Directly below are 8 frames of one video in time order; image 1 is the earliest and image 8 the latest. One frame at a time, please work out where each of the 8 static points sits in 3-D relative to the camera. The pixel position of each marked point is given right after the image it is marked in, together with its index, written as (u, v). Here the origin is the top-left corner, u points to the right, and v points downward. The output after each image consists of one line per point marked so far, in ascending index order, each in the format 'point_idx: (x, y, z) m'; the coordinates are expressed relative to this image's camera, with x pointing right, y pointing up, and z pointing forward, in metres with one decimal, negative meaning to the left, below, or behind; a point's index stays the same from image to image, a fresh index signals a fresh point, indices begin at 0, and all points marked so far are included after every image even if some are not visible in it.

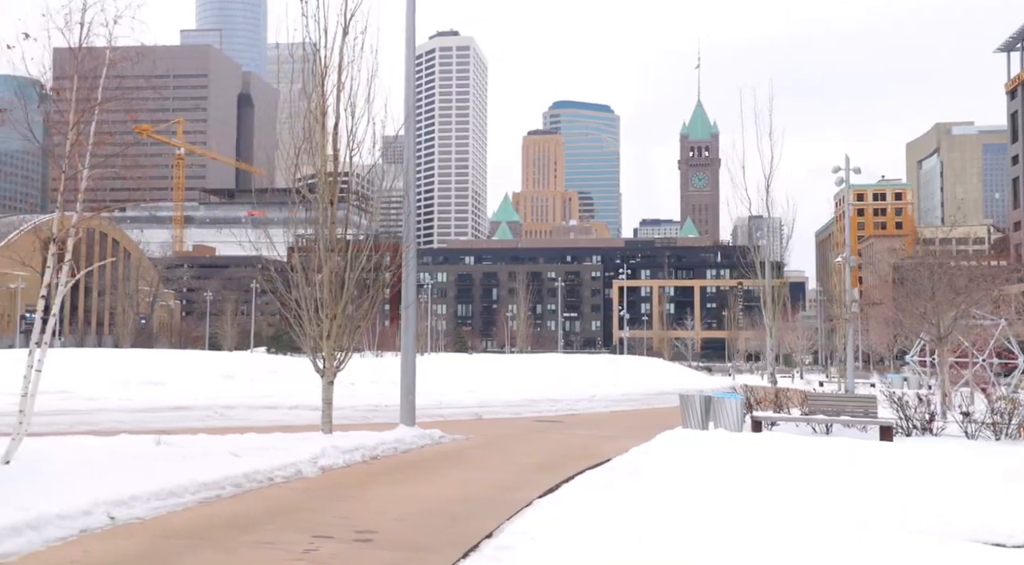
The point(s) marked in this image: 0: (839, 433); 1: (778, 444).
0: (+6.1, -2.8, +18.3) m
1: (+4.5, -2.8, +16.7) m
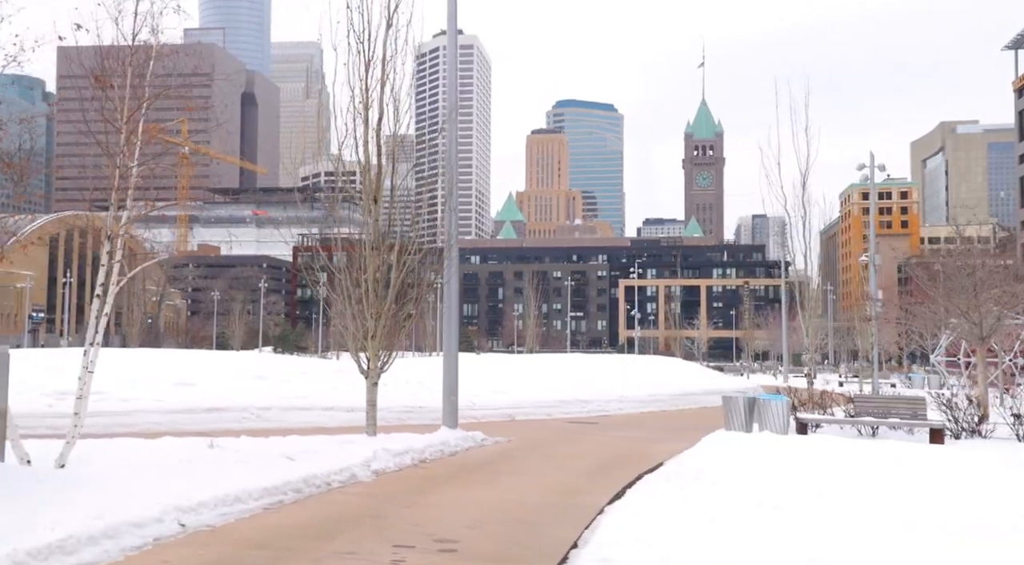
0: (+6.8, -2.8, +17.9) m
1: (+5.3, -2.7, +16.3) m
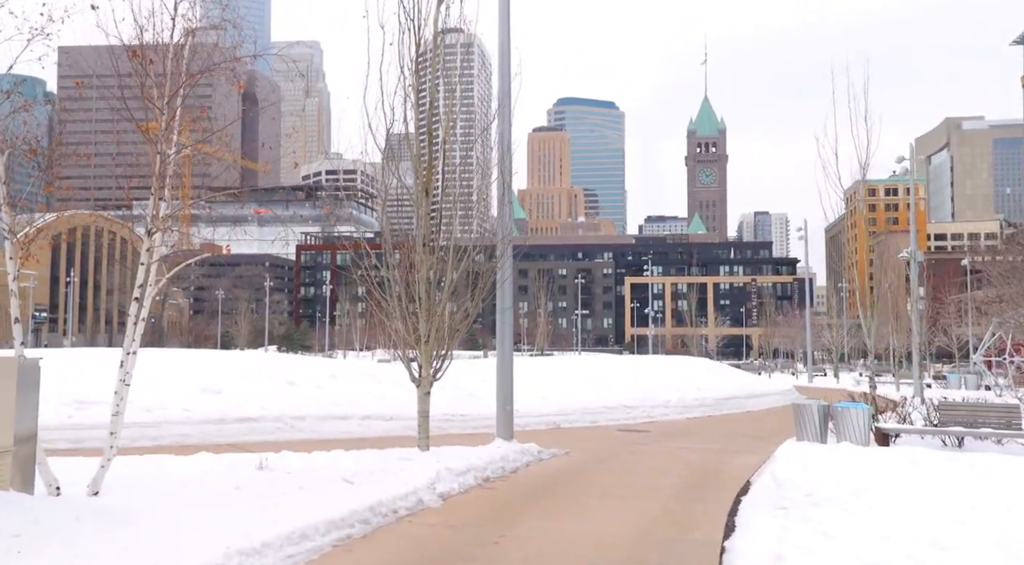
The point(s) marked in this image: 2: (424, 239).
0: (+7.7, -2.8, +16.5) m
1: (+6.2, -2.7, +14.9) m
2: (-1.2, +0.6, +13.8) m
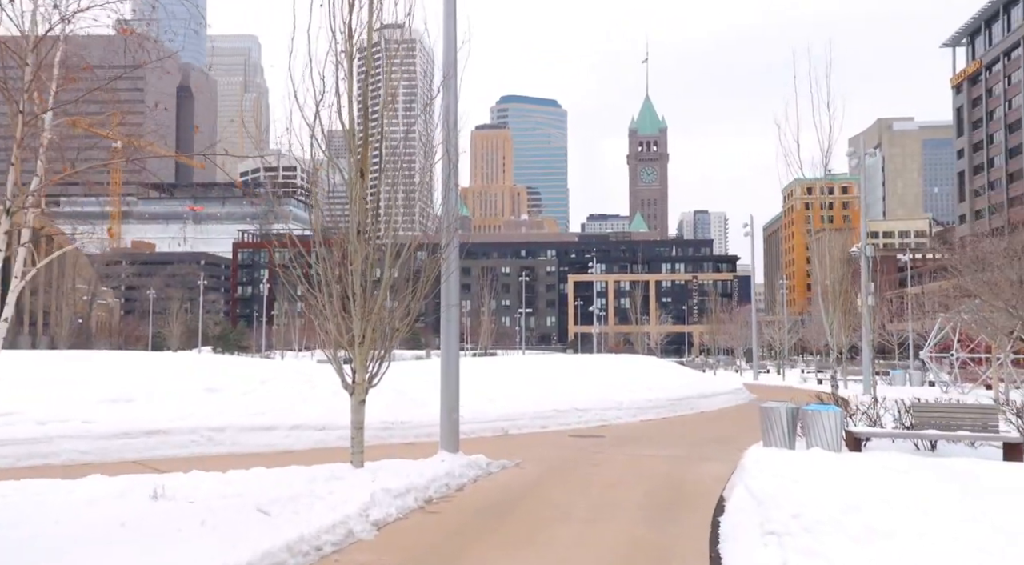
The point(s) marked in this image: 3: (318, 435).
0: (+6.9, -2.7, +15.5) m
1: (+5.4, -2.6, +13.8) m
2: (-1.9, +0.7, +12.2) m
3: (-3.0, -2.3, +15.0) m
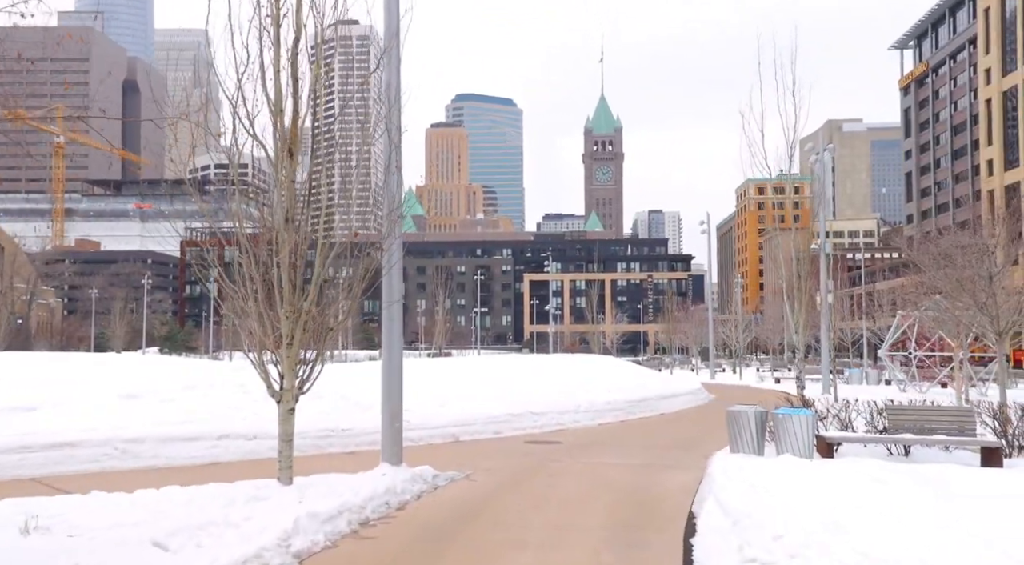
0: (+6.1, -2.6, +14.6) m
1: (+4.7, -2.5, +12.9) m
2: (-2.5, +0.7, +11.0) m
3: (-3.7, -2.3, +13.7) m
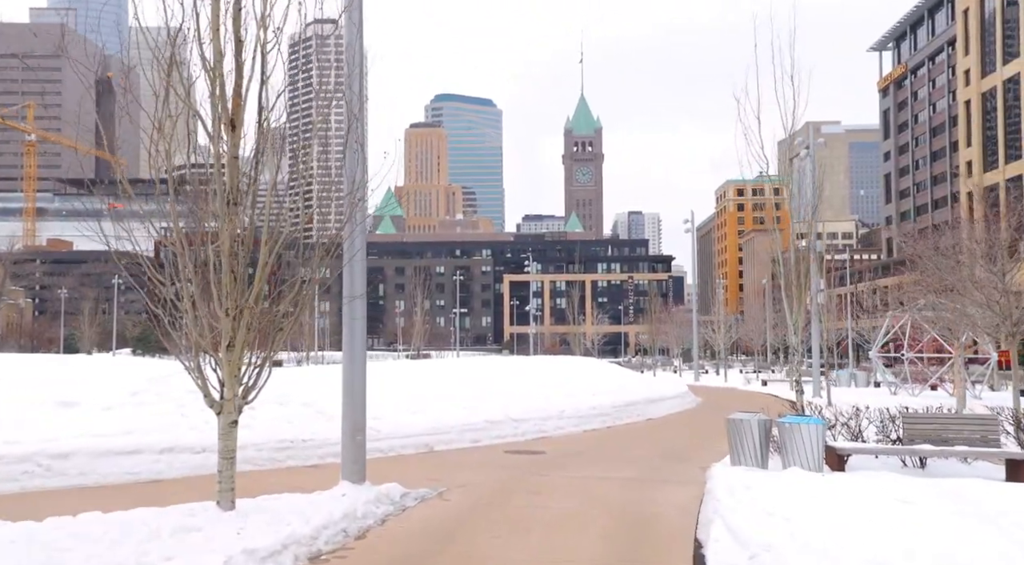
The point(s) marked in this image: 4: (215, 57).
0: (+5.8, -2.5, +13.4) m
1: (+4.5, -2.5, +11.6) m
2: (-2.7, +0.8, +9.5) m
3: (-4.0, -2.2, +12.2) m
4: (-2.9, +2.2, +9.7) m
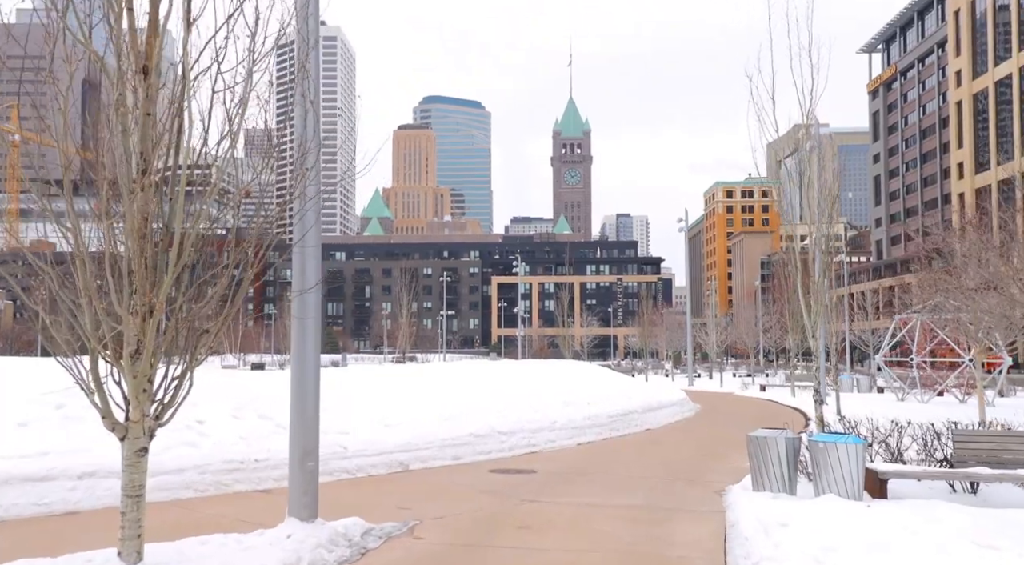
0: (+5.7, -2.5, +11.6) m
1: (+4.4, -2.4, +9.7) m
2: (-2.9, +0.9, +7.6) m
3: (-4.1, -2.1, +10.3) m
4: (-3.0, +2.2, +7.8) m
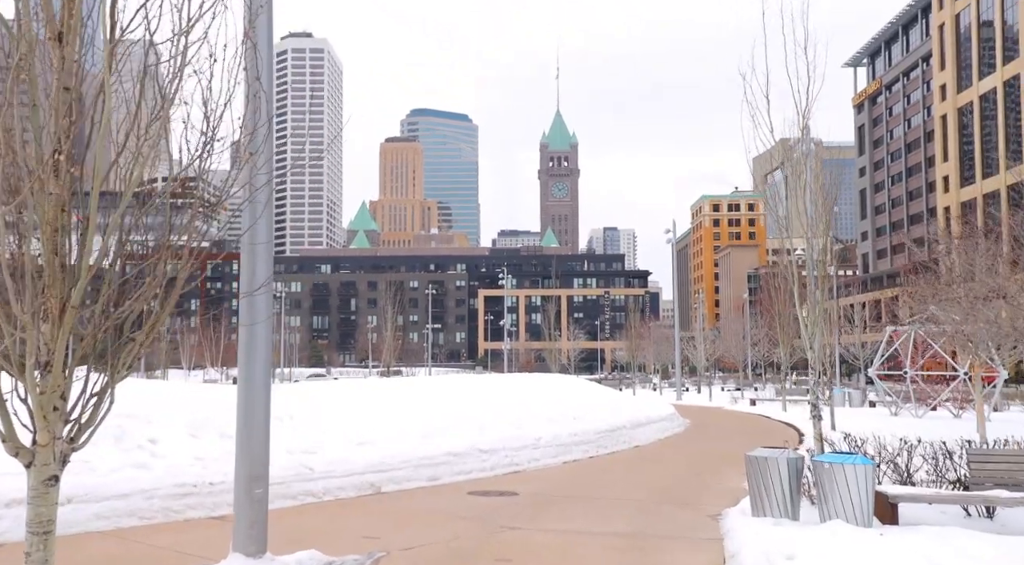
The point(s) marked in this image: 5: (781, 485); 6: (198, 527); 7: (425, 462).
0: (+5.4, -2.6, +10.7) m
1: (+4.1, -2.5, +8.8) m
2: (-3.0, +0.9, +6.7) m
3: (-4.3, -2.2, +9.3) m
4: (-3.2, +2.2, +6.9) m
5: (+2.8, -2.1, +10.3) m
6: (-3.2, -2.5, +9.7) m
7: (-1.3, -2.6, +14.3) m
